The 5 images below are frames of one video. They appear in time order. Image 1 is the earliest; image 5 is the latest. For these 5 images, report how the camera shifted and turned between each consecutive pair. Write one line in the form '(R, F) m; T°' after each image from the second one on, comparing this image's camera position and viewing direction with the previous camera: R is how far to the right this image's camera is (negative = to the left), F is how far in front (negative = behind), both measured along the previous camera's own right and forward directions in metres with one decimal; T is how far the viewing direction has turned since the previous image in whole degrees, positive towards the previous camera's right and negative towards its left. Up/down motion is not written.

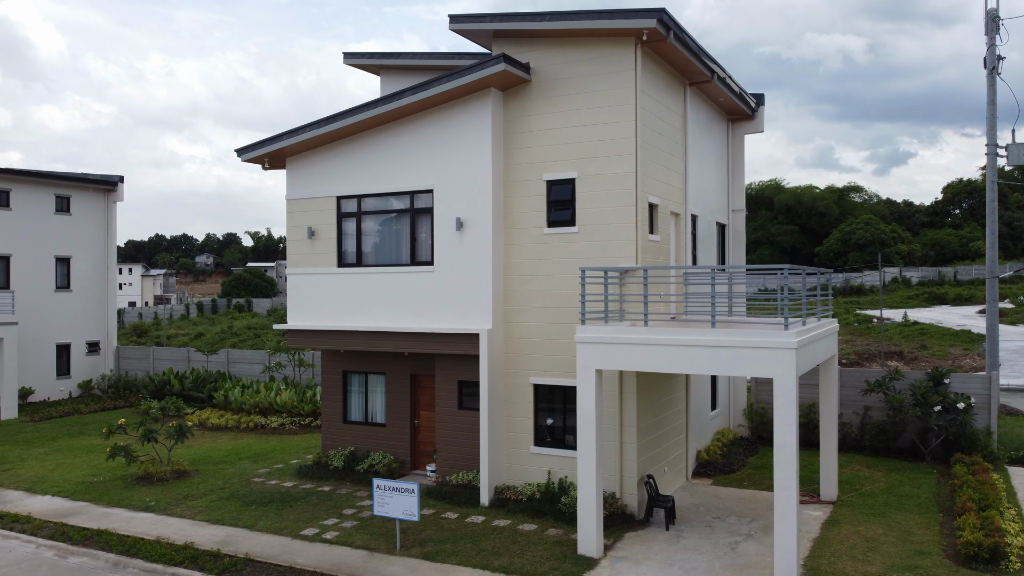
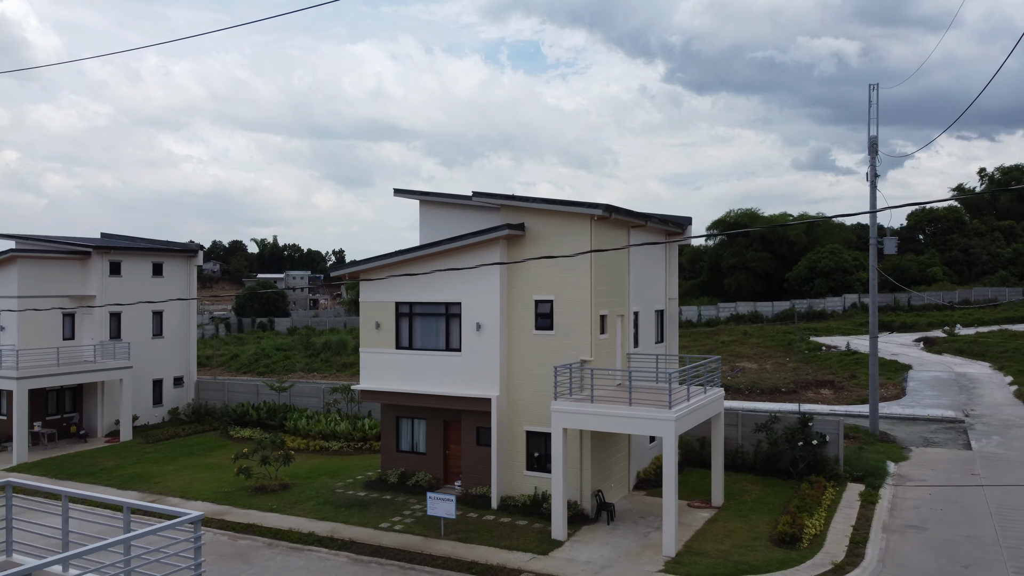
(-0.1, -6.3) m; 0°
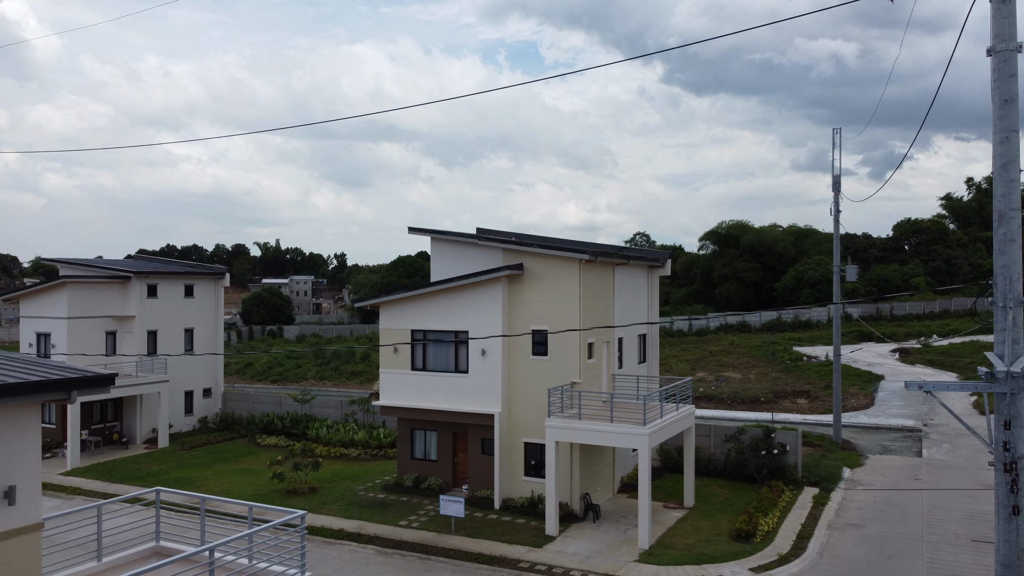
(0.0, -2.9) m; 0°
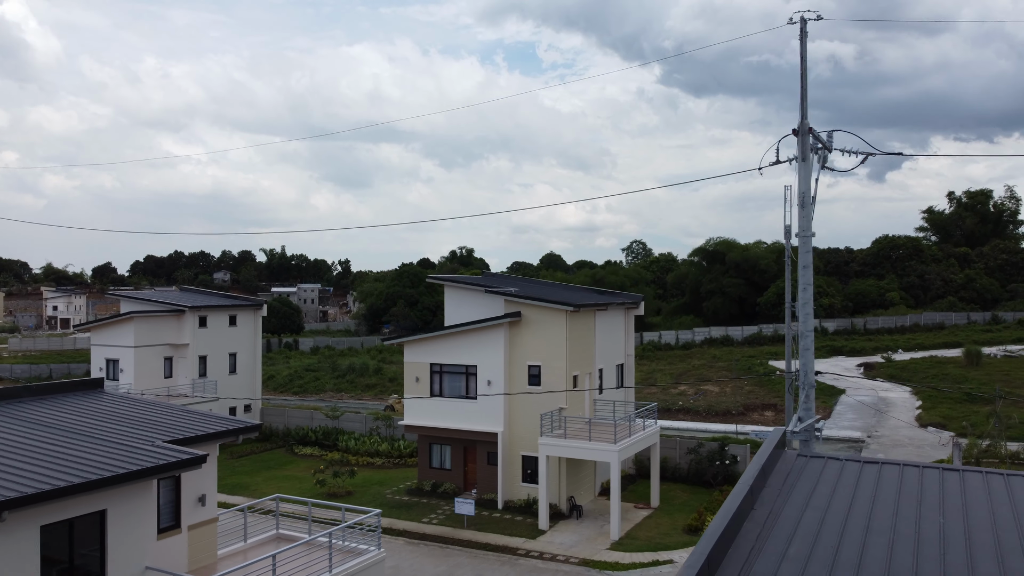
(0.0, -5.0) m; 0°
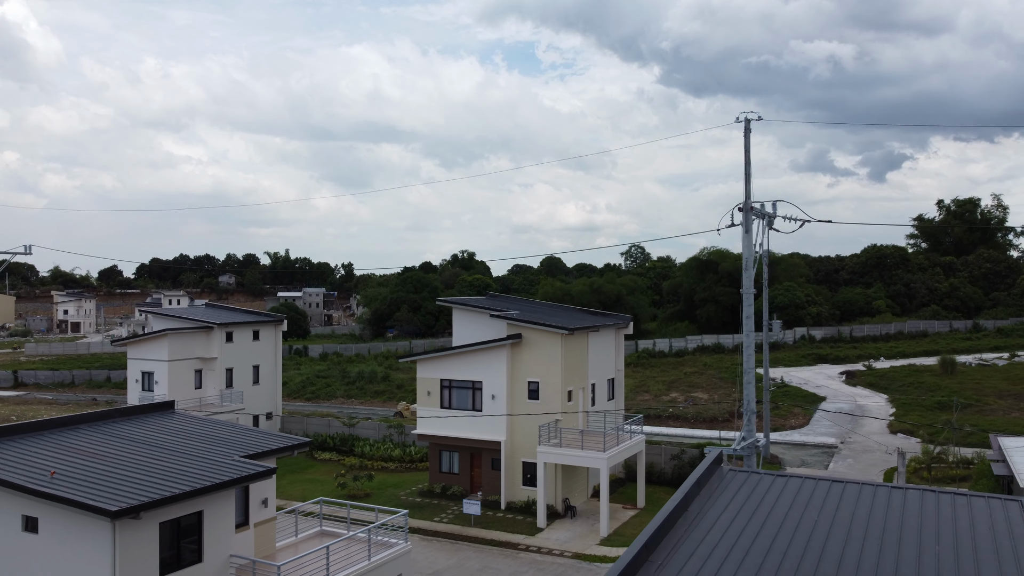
(-0.1, -3.2) m; 0°
